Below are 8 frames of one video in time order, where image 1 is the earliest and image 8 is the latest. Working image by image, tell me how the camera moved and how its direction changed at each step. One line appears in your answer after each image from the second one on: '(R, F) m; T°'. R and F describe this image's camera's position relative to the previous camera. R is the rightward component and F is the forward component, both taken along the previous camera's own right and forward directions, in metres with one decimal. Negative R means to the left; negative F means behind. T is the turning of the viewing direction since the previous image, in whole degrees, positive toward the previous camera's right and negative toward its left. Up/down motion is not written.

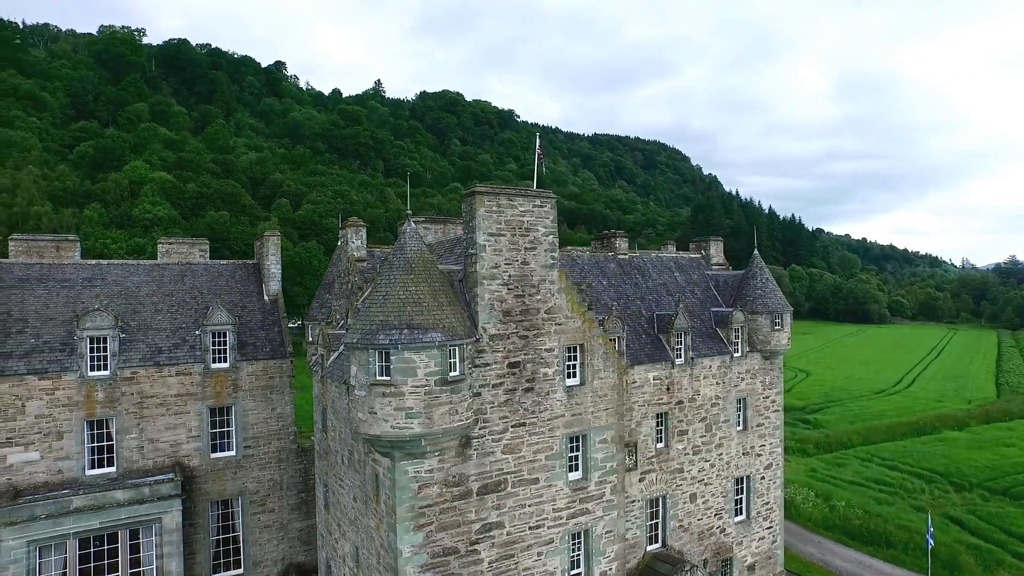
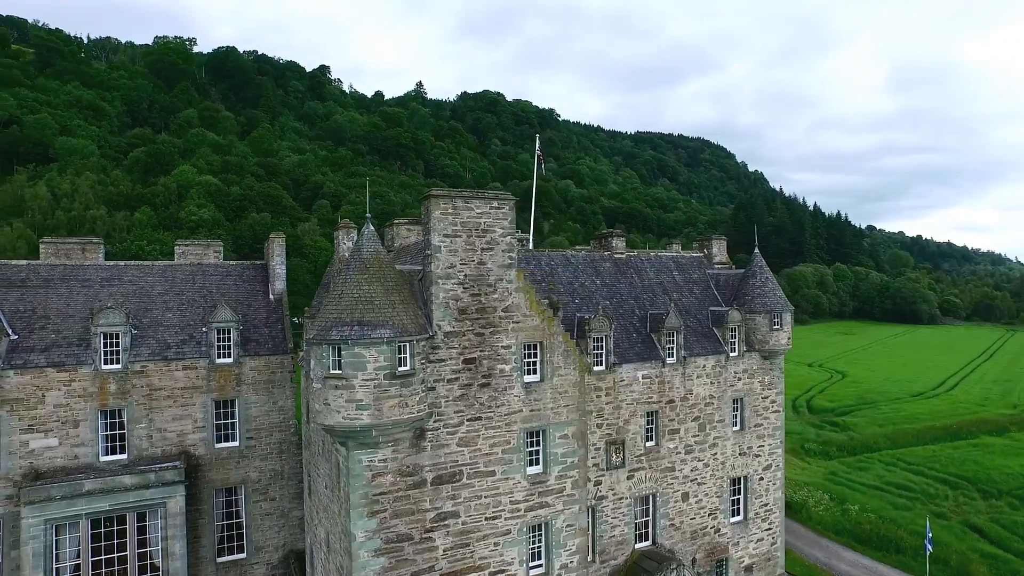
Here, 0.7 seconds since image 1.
(+2.2, -0.5) m; -4°
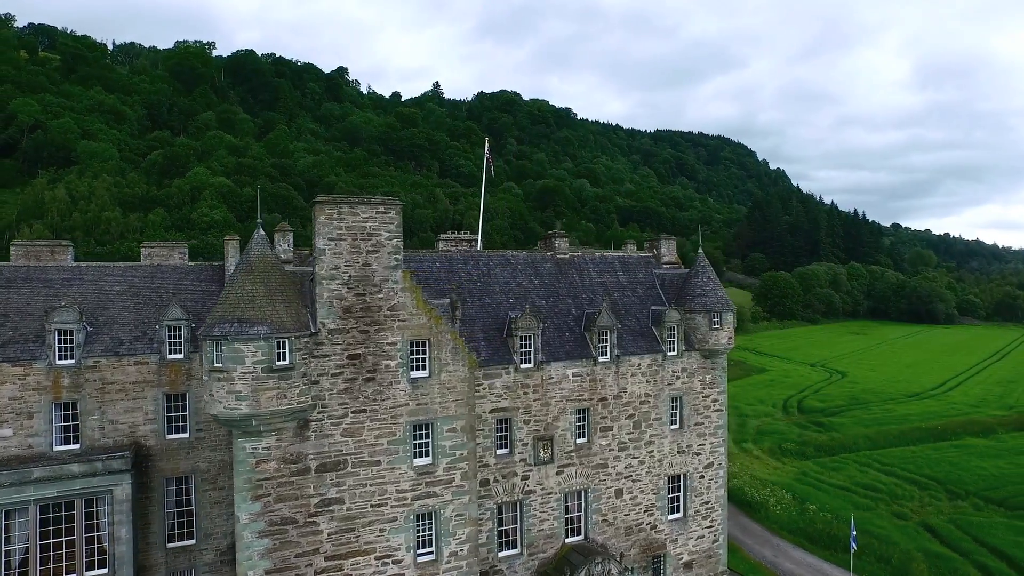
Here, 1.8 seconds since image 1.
(+3.7, -0.7) m; -2°
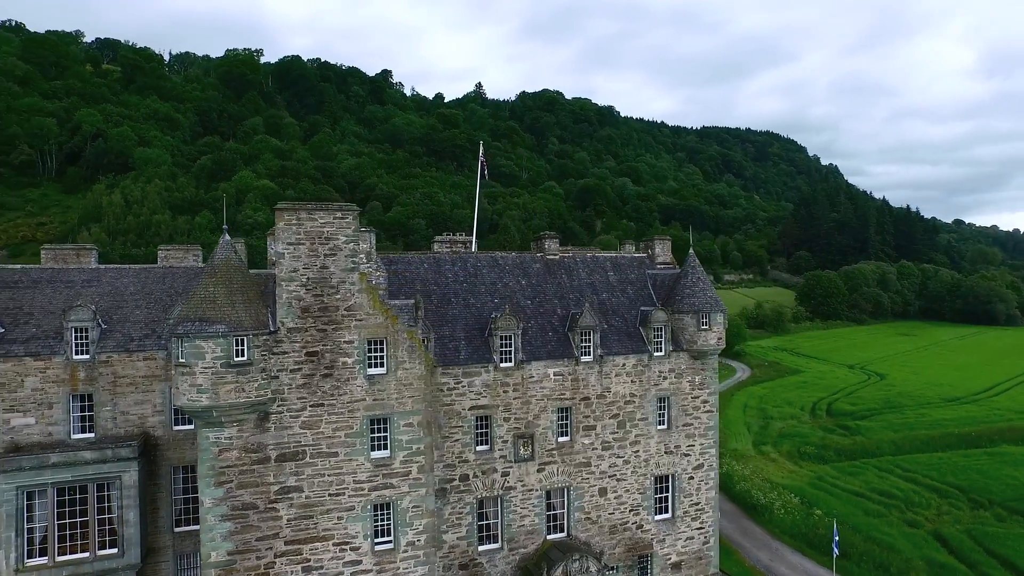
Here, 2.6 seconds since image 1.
(+2.7, -0.5) m; -4°
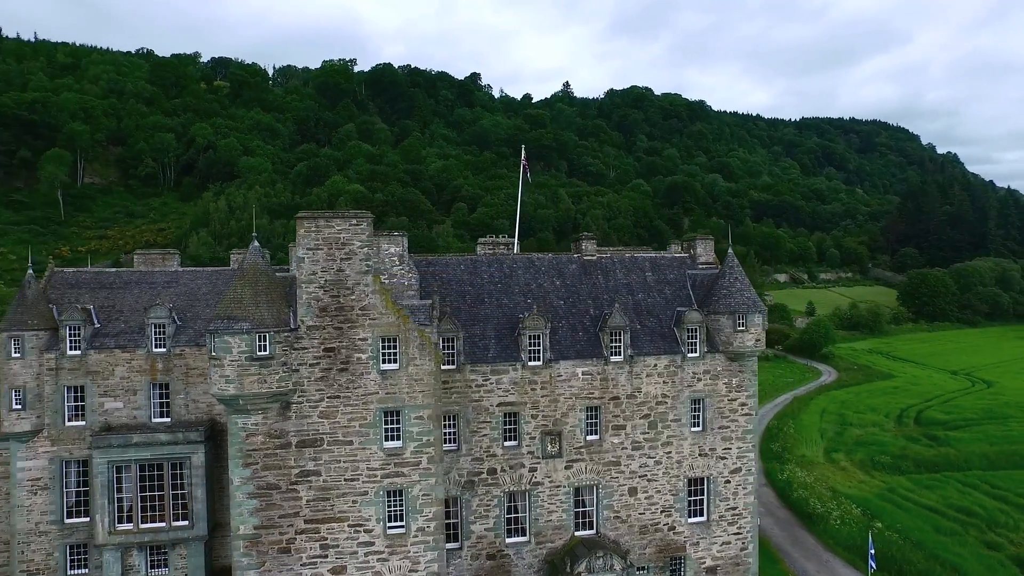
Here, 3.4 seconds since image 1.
(+2.7, -0.6) m; -8°
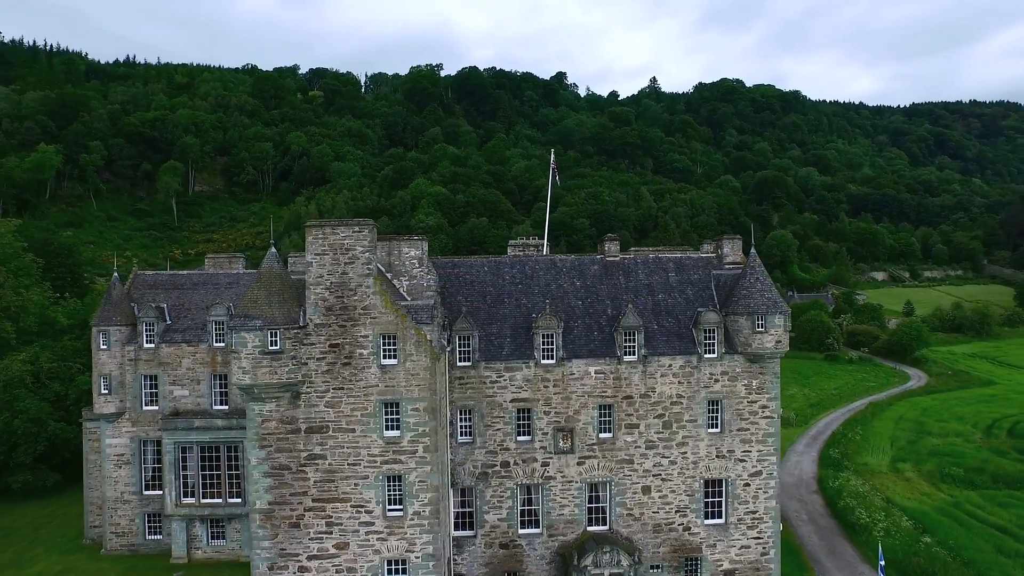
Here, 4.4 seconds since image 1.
(+3.4, -0.8) m; -8°
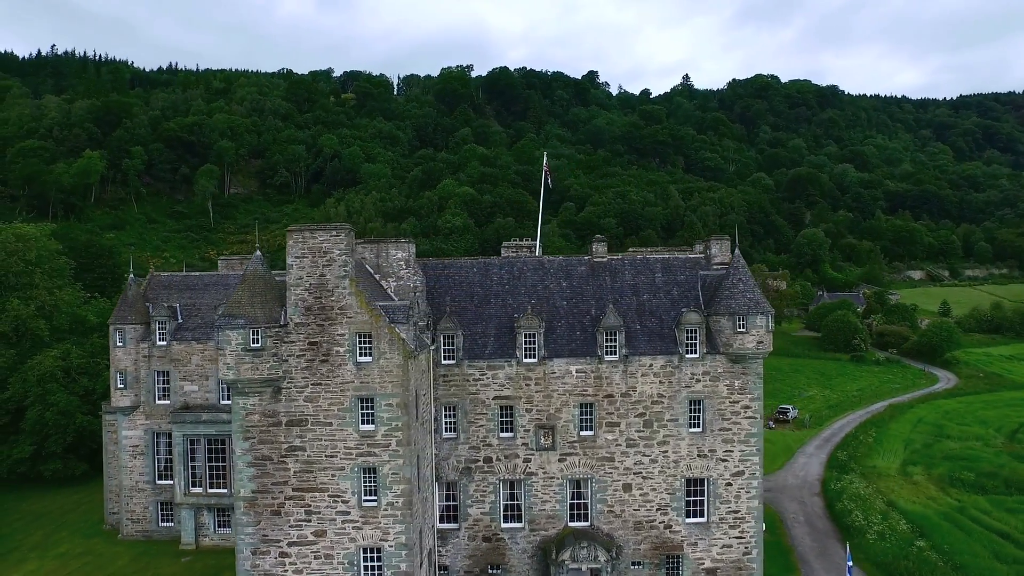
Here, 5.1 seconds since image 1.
(+2.4, -0.7) m; -3°
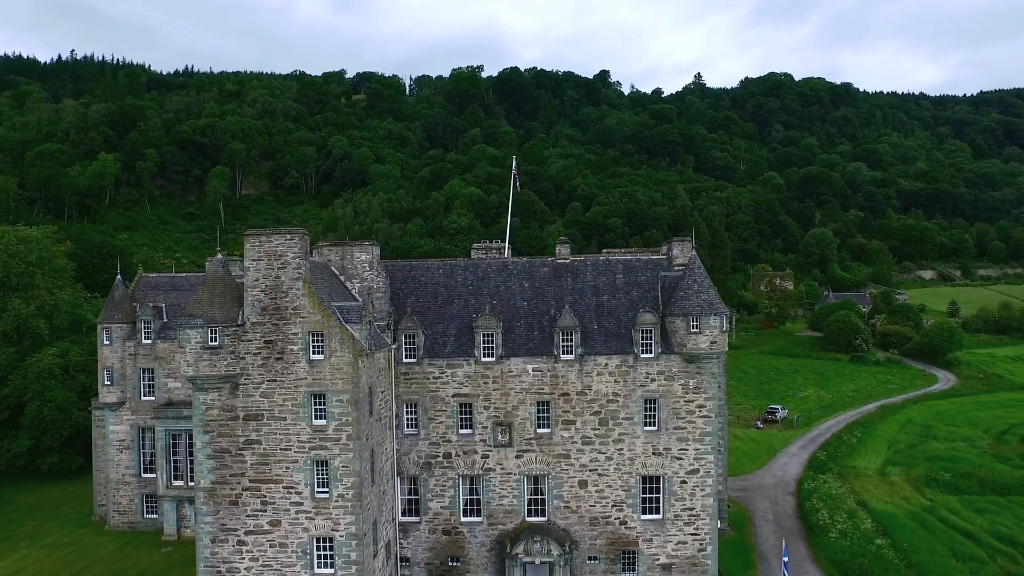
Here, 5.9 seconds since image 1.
(+2.7, -0.8) m; -2°
